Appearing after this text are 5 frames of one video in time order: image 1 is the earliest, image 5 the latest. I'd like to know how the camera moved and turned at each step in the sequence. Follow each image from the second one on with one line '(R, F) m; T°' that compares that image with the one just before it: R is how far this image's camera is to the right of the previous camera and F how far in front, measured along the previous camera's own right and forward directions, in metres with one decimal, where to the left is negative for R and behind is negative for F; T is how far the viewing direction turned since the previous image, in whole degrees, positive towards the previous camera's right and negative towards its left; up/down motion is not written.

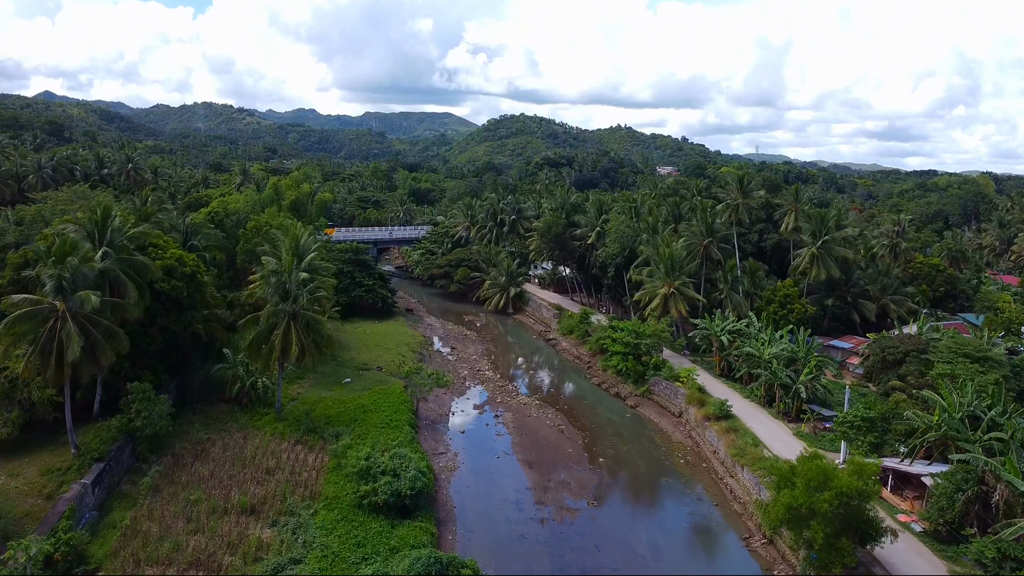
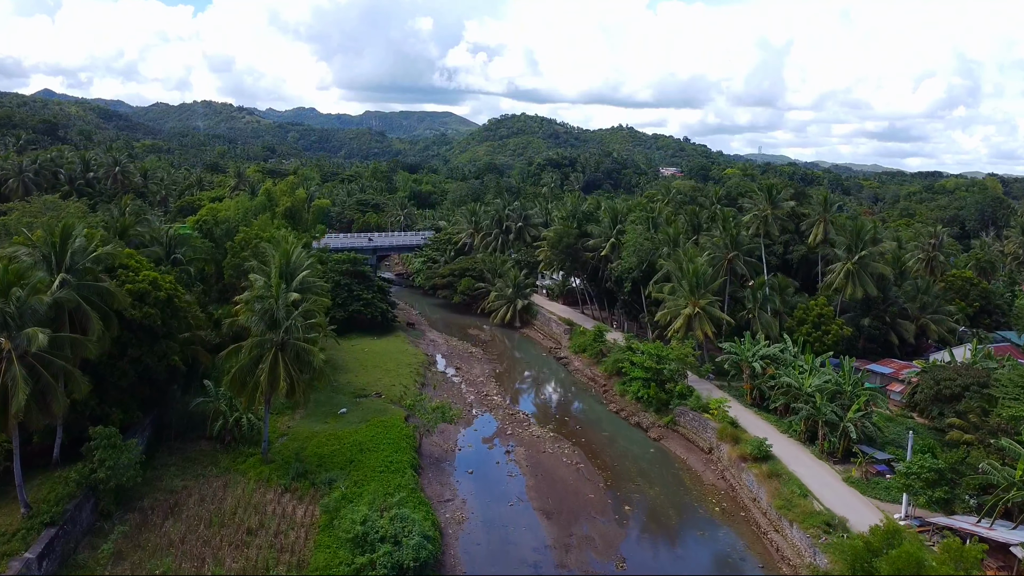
(-0.4, +2.8) m; 0°
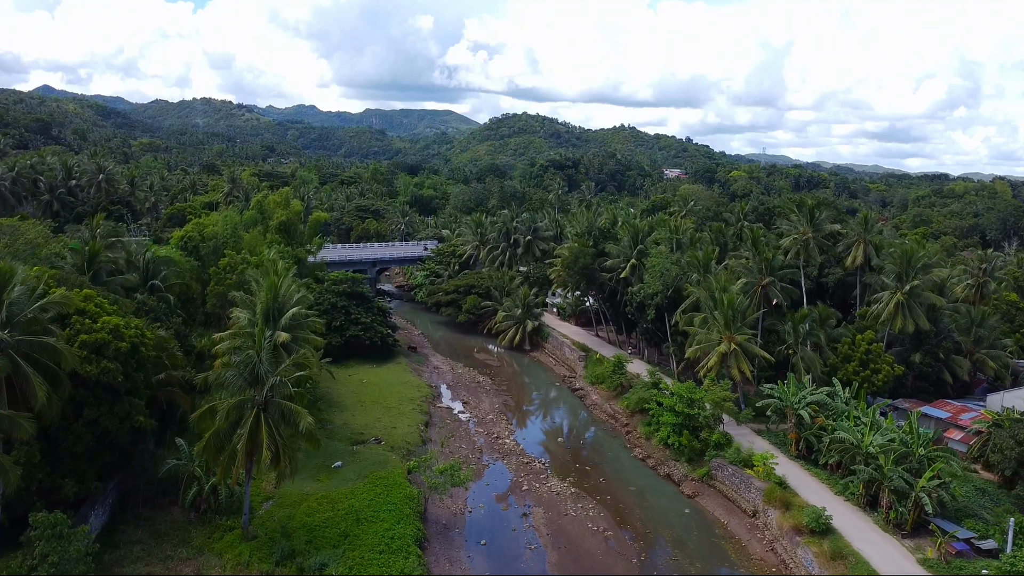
(-0.6, +3.3) m; 0°
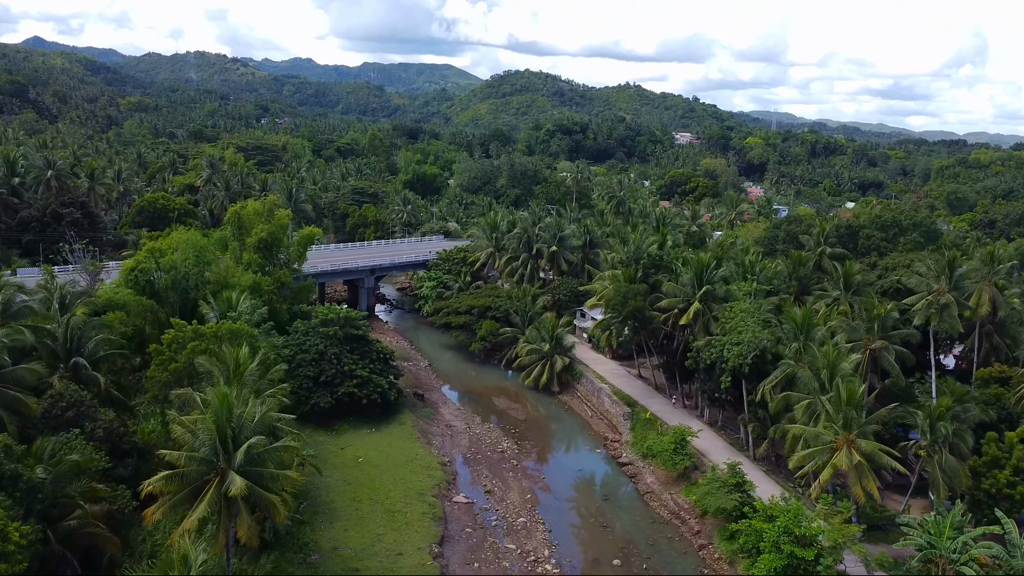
(-1.3, +7.7) m; 0°
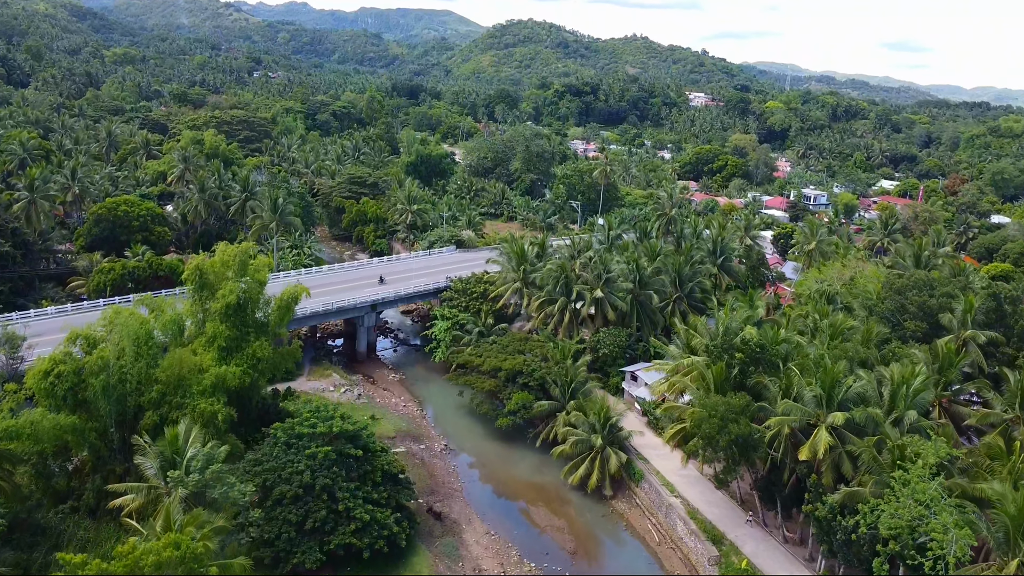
(-1.7, +8.7) m; 0°
